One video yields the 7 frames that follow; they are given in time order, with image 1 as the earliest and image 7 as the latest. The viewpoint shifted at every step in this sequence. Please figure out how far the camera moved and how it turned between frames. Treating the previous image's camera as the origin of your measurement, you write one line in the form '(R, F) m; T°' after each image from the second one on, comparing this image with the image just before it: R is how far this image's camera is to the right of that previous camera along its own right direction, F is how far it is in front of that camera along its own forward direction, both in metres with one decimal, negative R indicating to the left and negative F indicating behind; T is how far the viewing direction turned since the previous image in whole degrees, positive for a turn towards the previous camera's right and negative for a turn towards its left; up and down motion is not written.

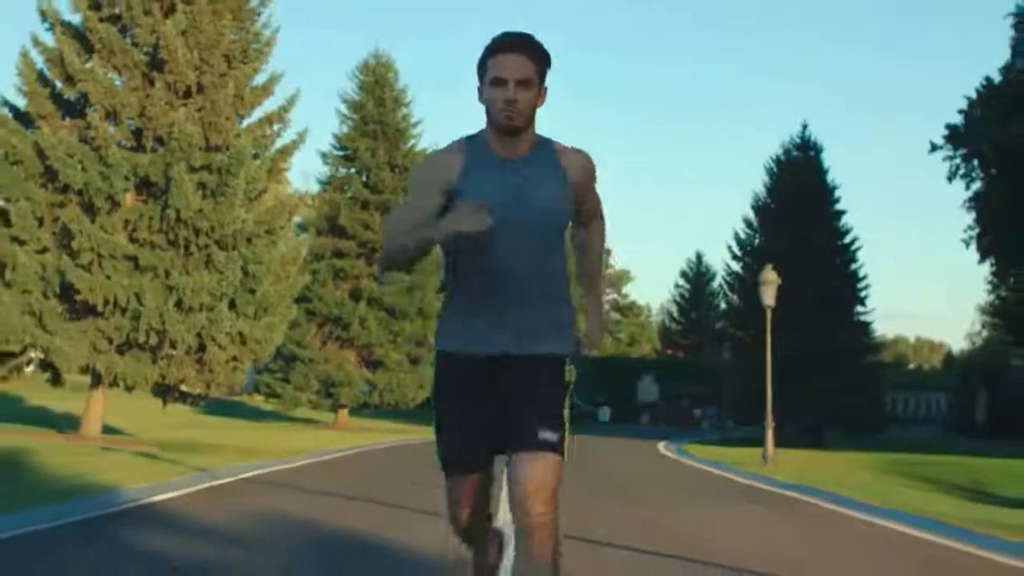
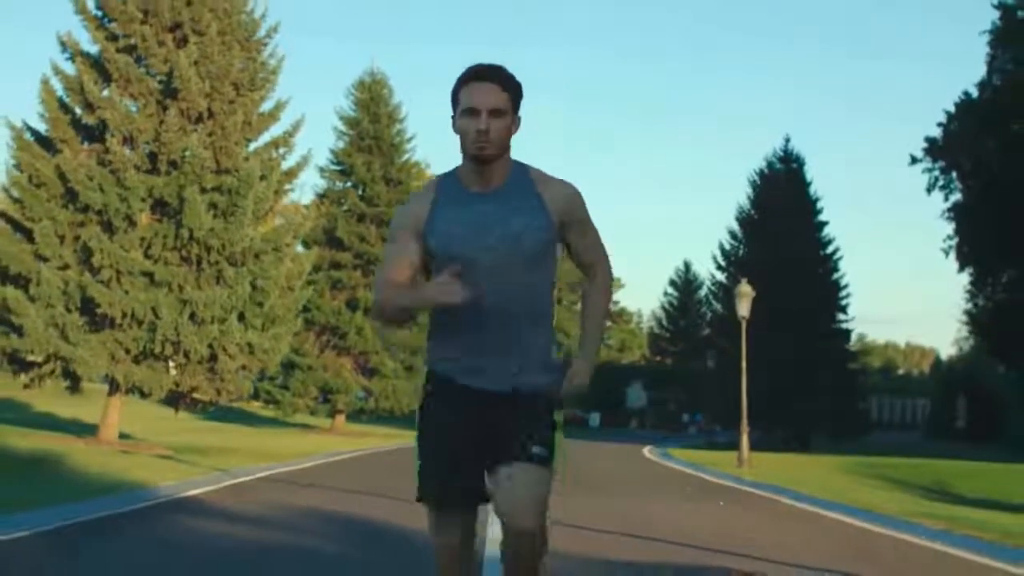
(0.0, -1.5) m; 0°
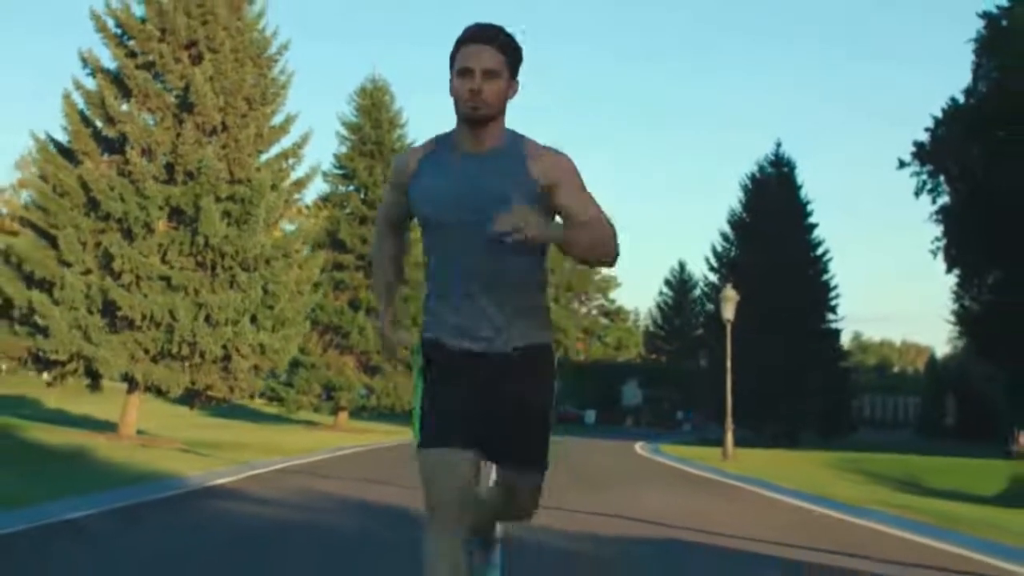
(0.0, -1.4) m; 0°
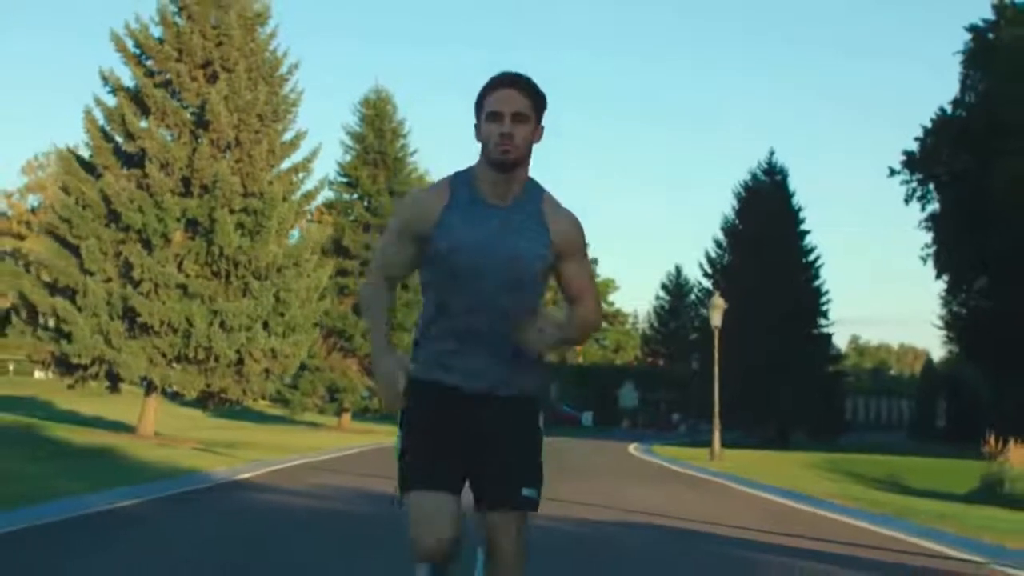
(0.0, -1.3) m; 0°
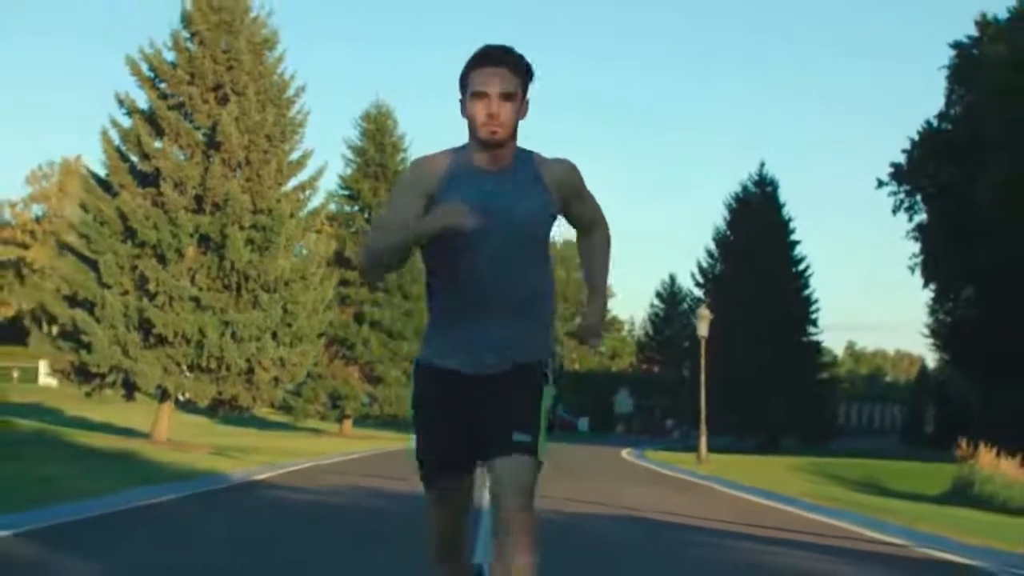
(0.0, -1.4) m; 0°
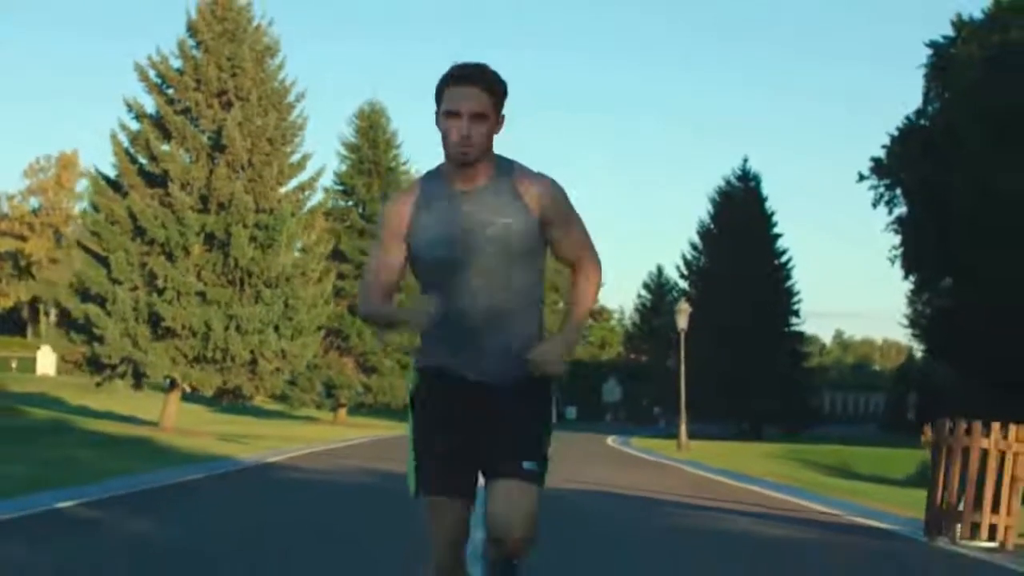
(0.0, -1.5) m; 0°
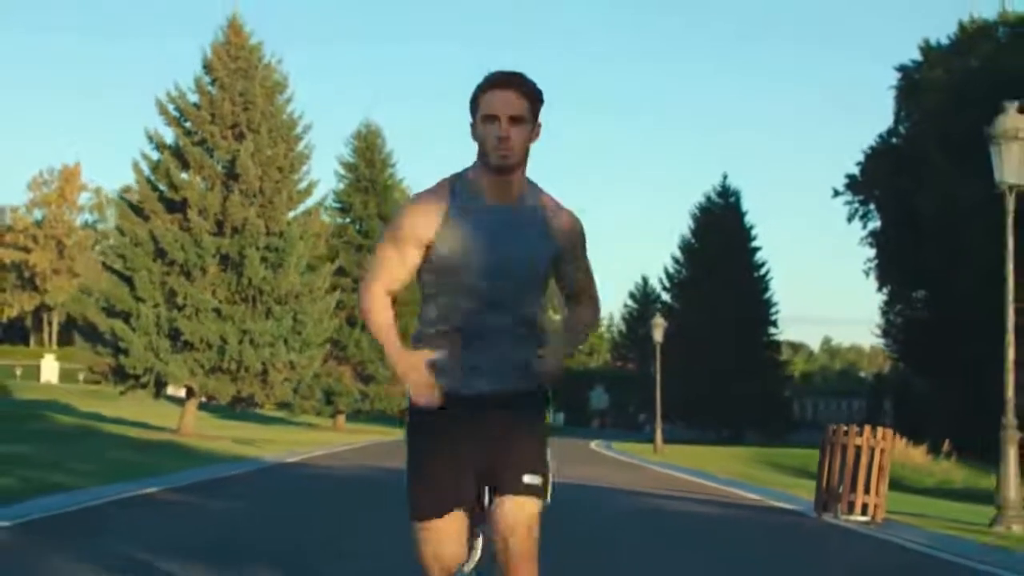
(0.0, -2.6) m; 0°
